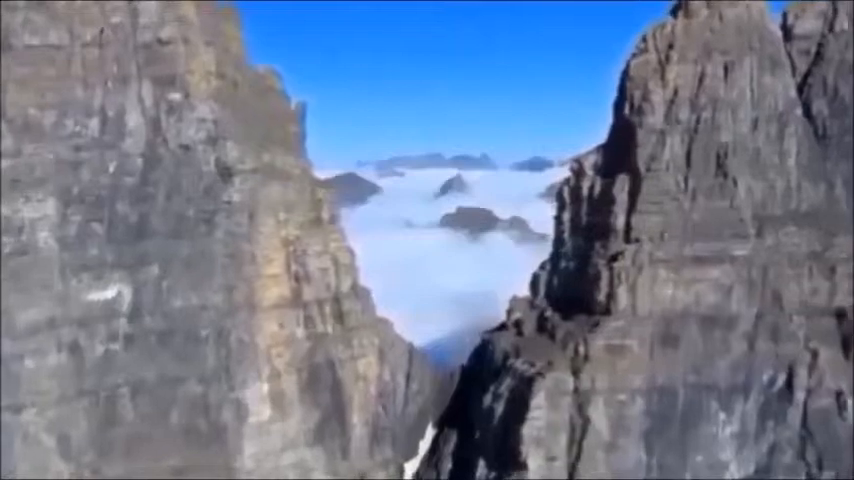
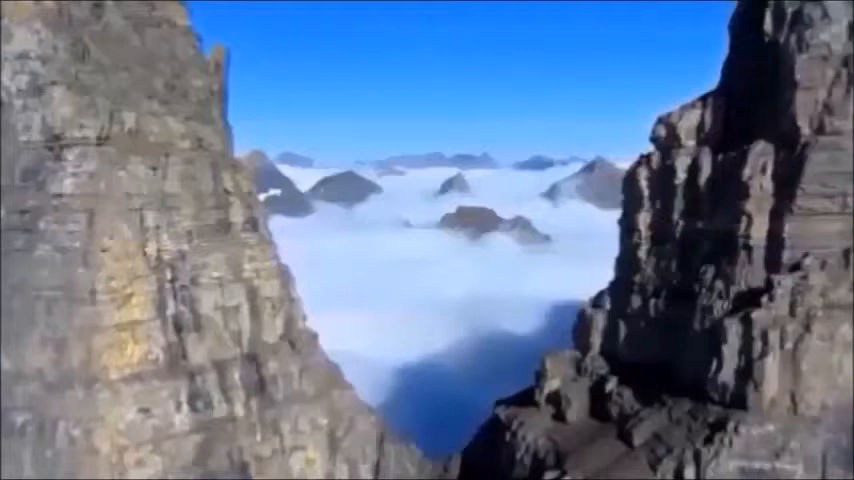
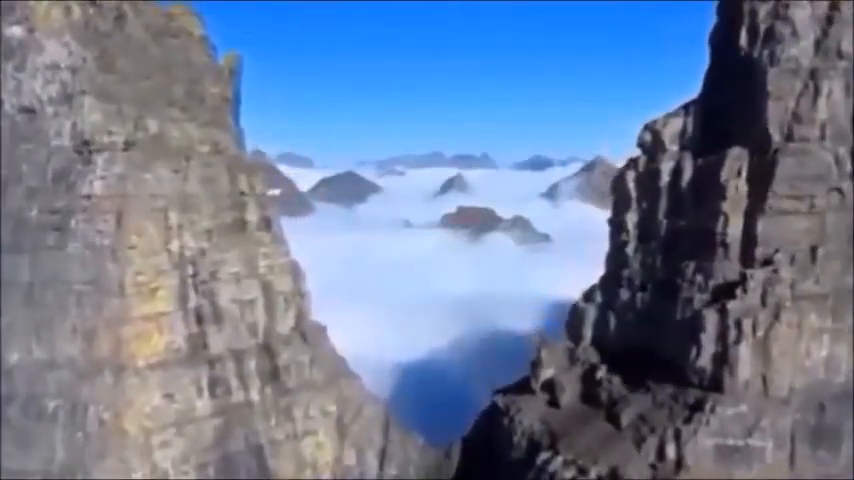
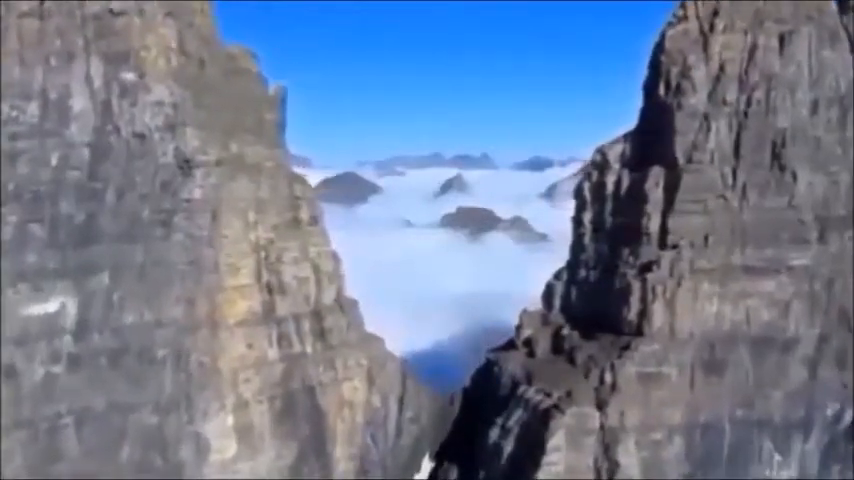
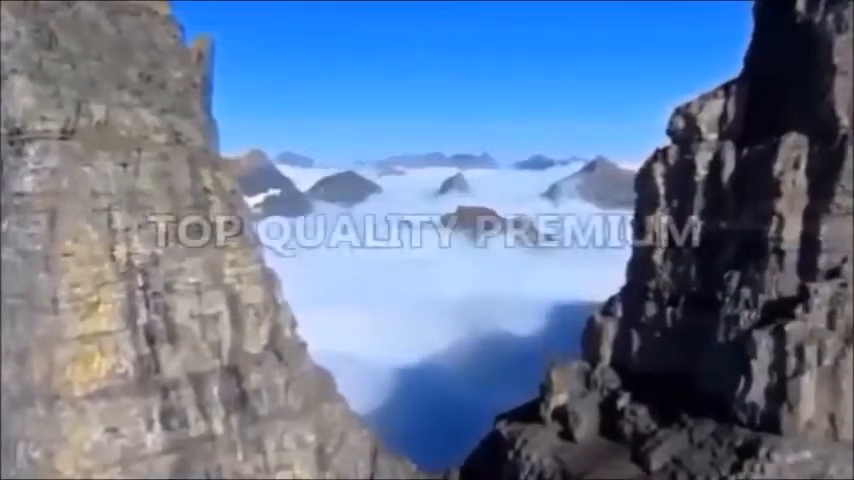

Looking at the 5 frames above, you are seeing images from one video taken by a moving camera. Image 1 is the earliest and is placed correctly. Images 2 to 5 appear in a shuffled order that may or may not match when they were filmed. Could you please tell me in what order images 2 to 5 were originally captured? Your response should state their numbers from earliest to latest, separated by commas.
4, 3, 2, 5
